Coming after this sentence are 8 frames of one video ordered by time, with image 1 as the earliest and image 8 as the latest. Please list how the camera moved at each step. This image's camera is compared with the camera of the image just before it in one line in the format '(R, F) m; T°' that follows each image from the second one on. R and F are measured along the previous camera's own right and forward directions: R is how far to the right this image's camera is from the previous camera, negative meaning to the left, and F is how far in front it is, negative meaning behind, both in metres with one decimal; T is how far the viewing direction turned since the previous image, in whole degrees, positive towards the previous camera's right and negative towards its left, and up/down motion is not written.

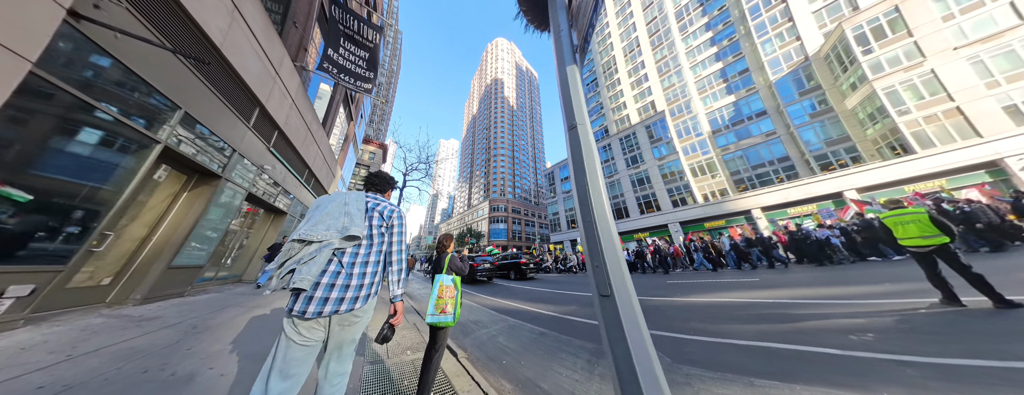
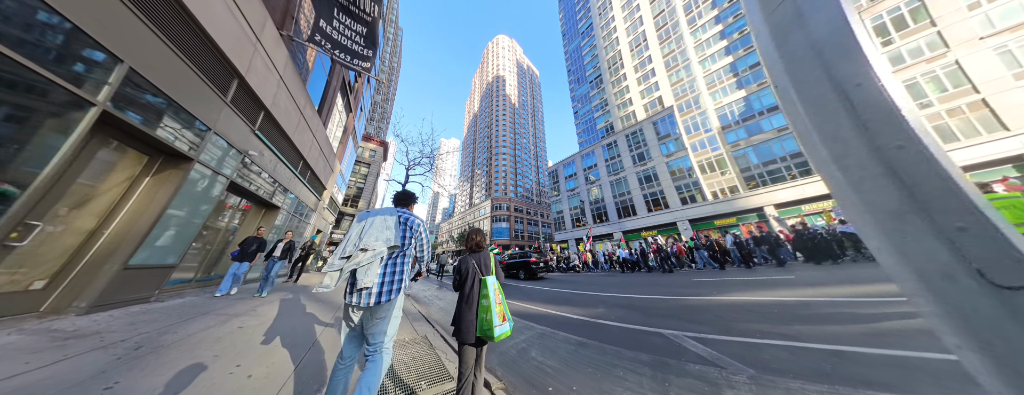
(-0.4, +0.5) m; 0°
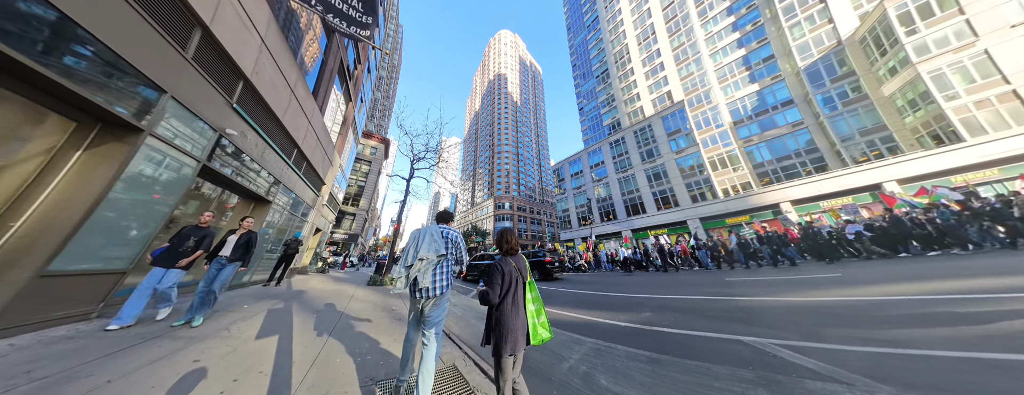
(-0.6, +0.6) m; 0°
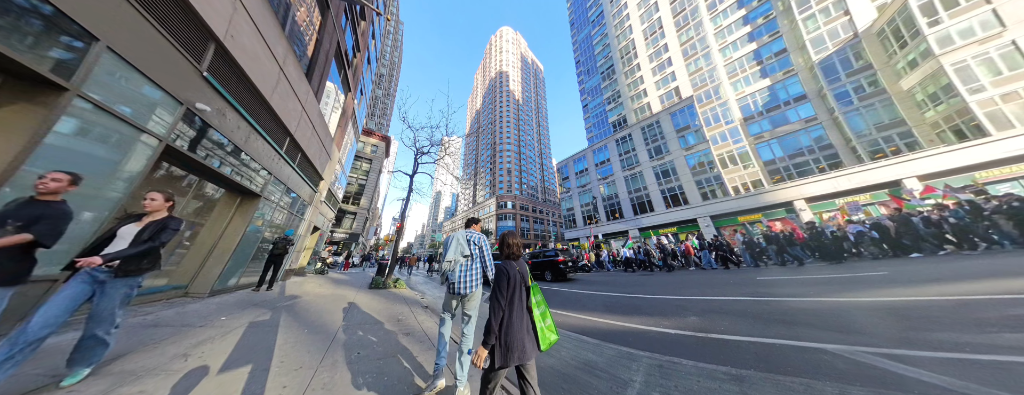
(-0.4, +0.5) m; 0°
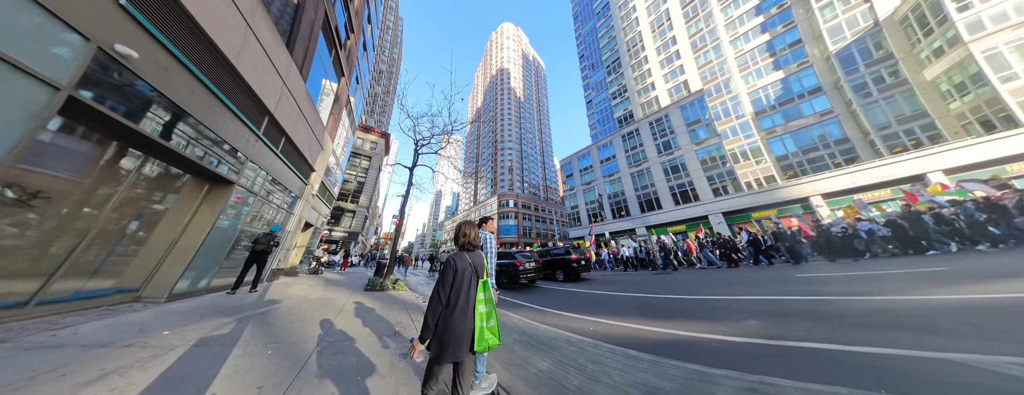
(-0.3, +0.6) m; 0°
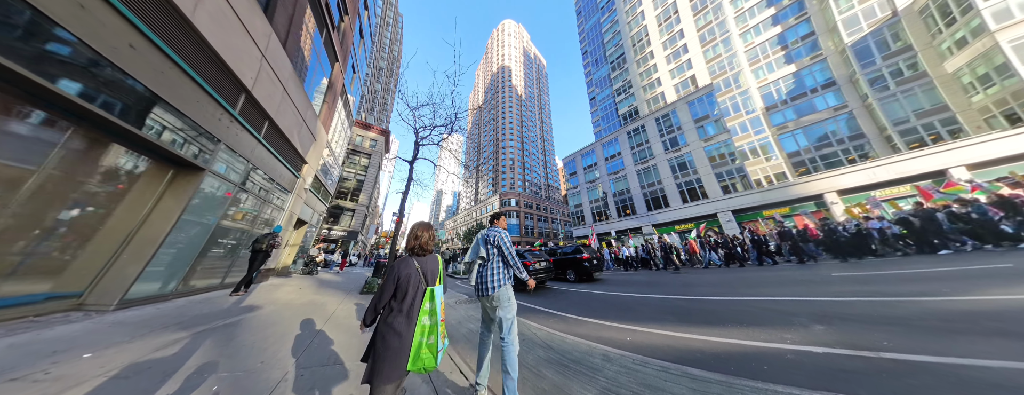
(-0.3, +0.5) m; 0°
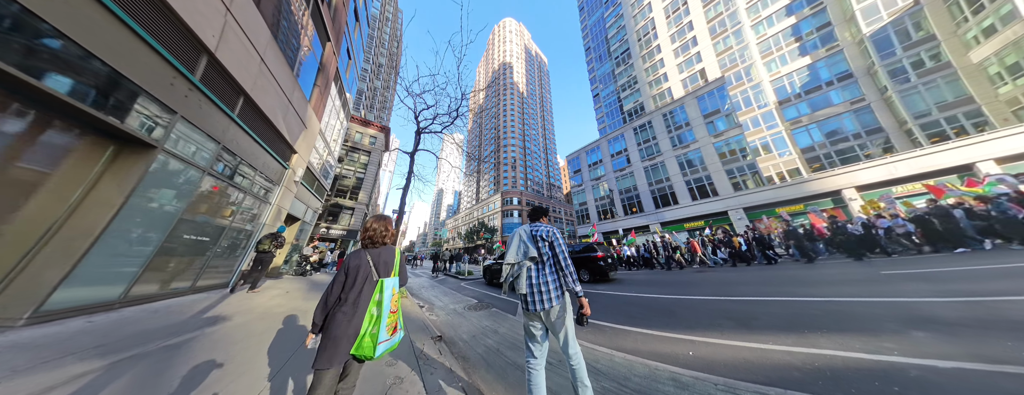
(-0.3, +0.6) m; 0°
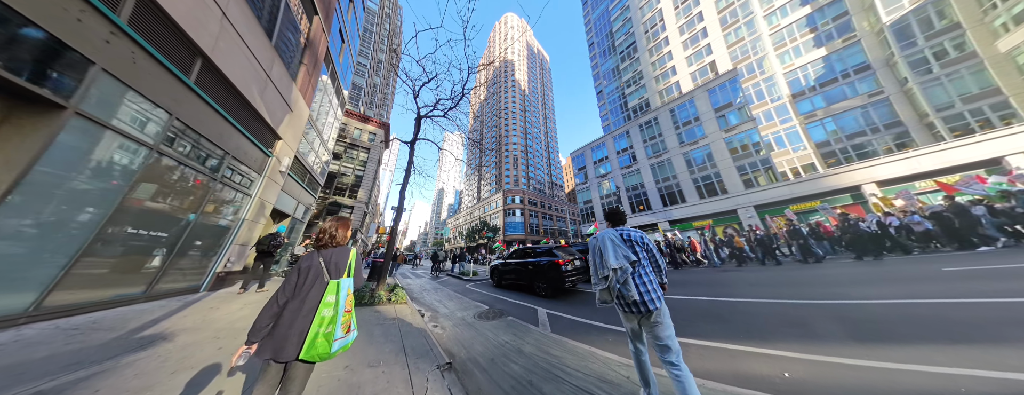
(-0.3, +0.6) m; 0°
